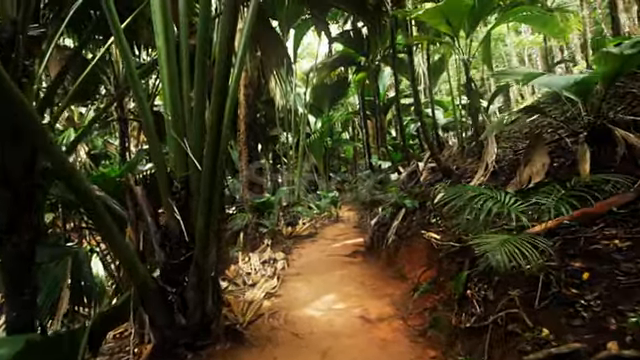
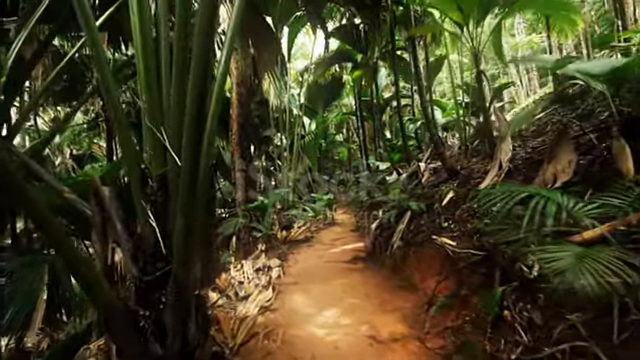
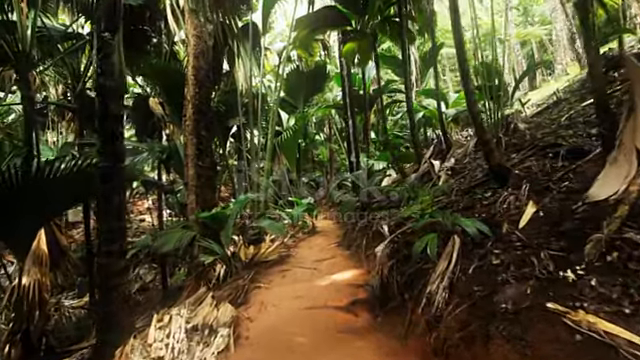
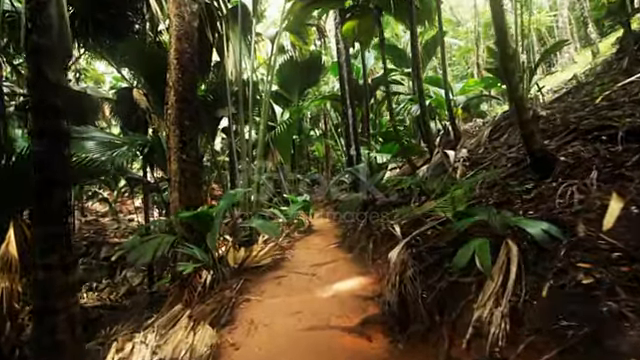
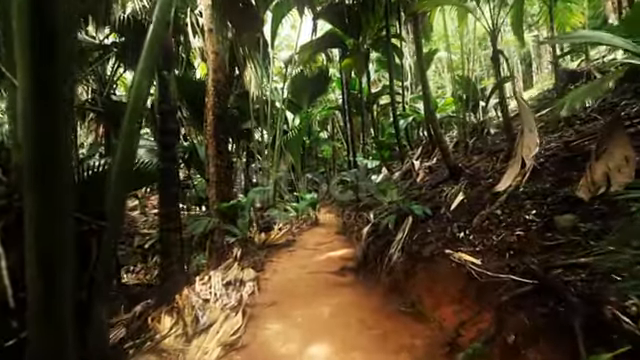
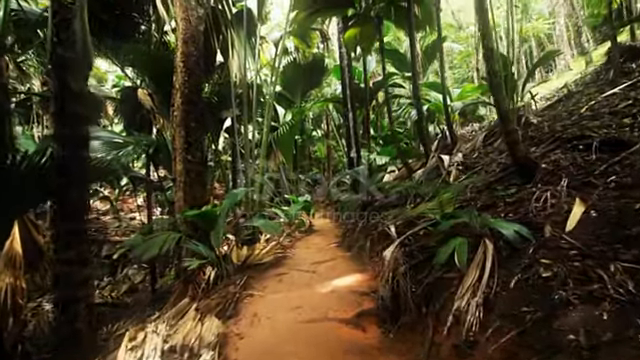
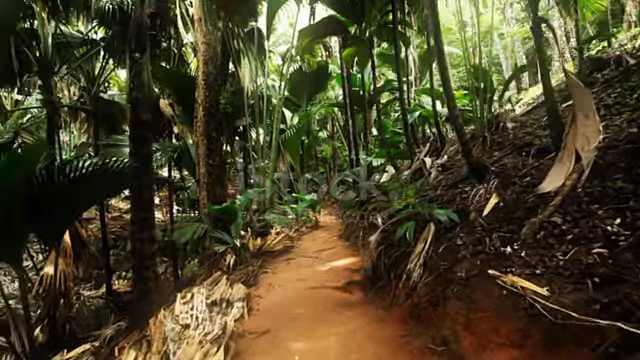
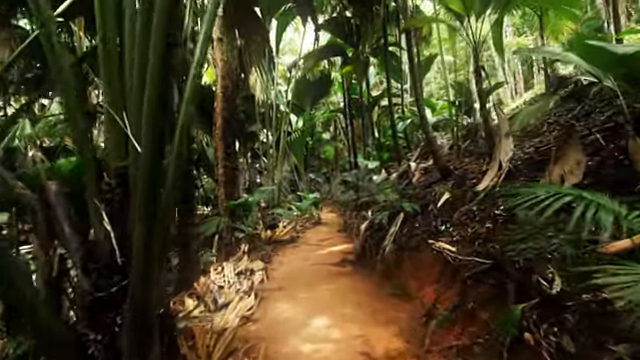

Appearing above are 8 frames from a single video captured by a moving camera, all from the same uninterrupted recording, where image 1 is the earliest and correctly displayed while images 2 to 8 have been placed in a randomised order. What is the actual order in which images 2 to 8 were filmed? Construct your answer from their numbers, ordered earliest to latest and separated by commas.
2, 8, 5, 7, 3, 6, 4
